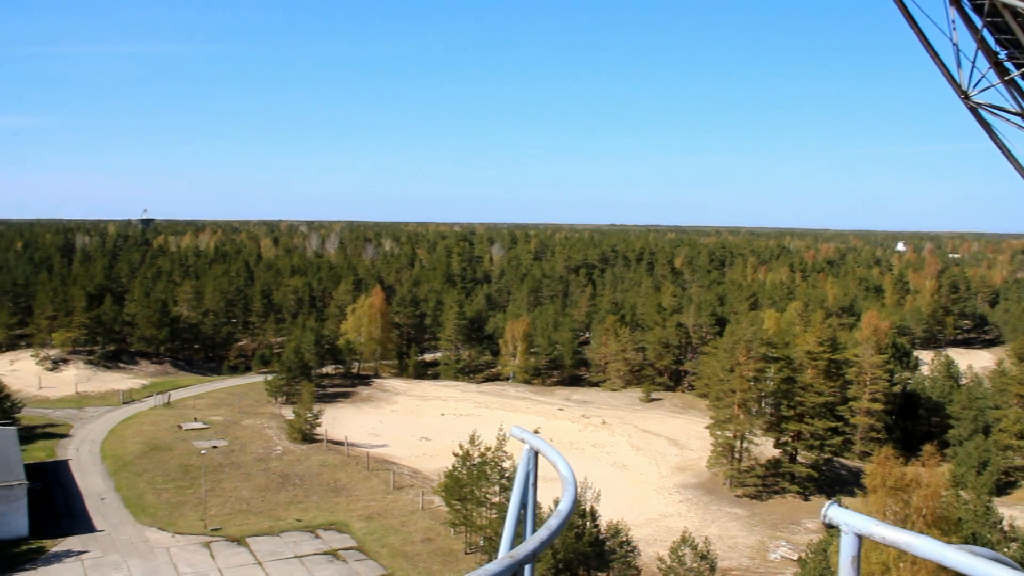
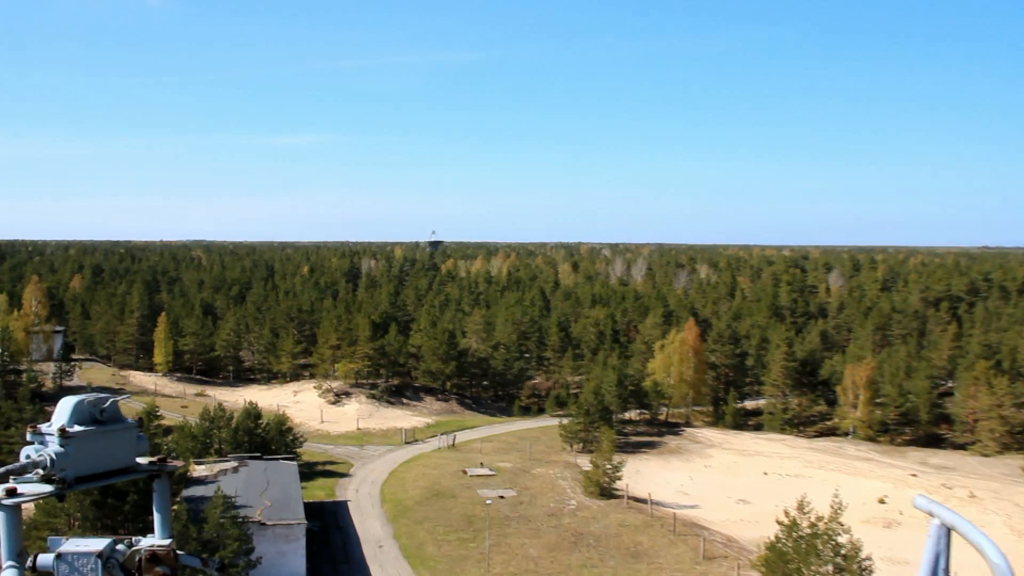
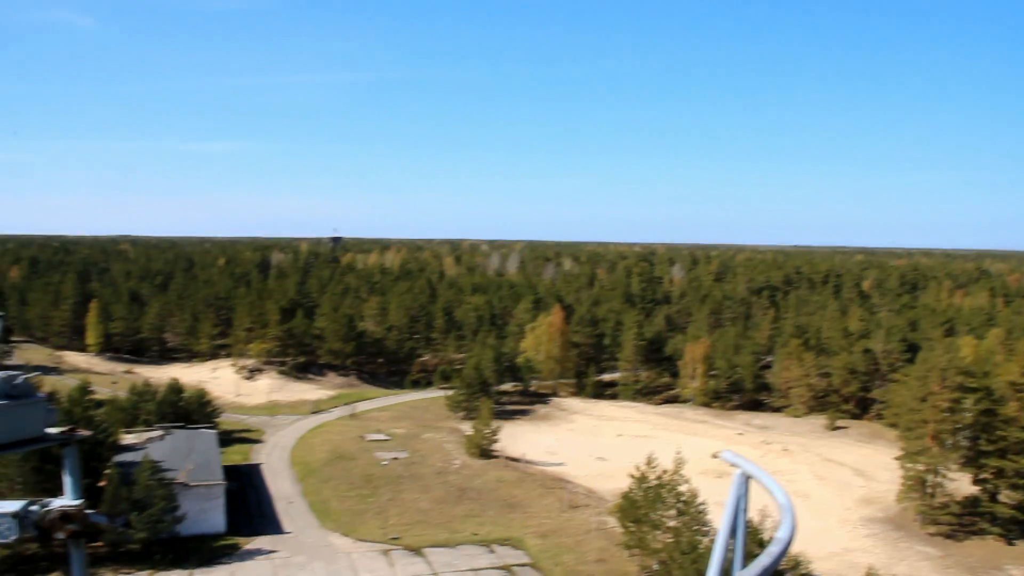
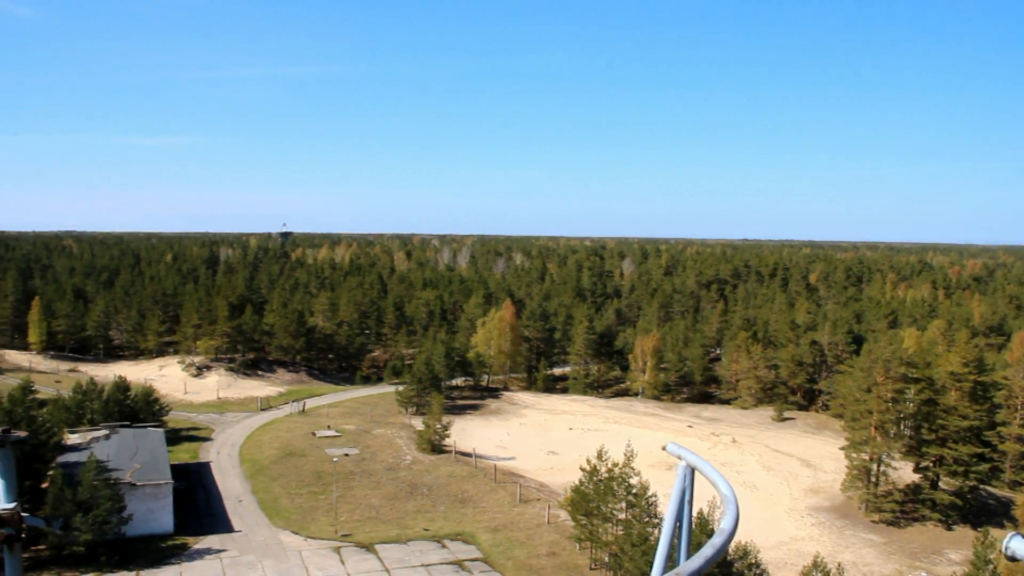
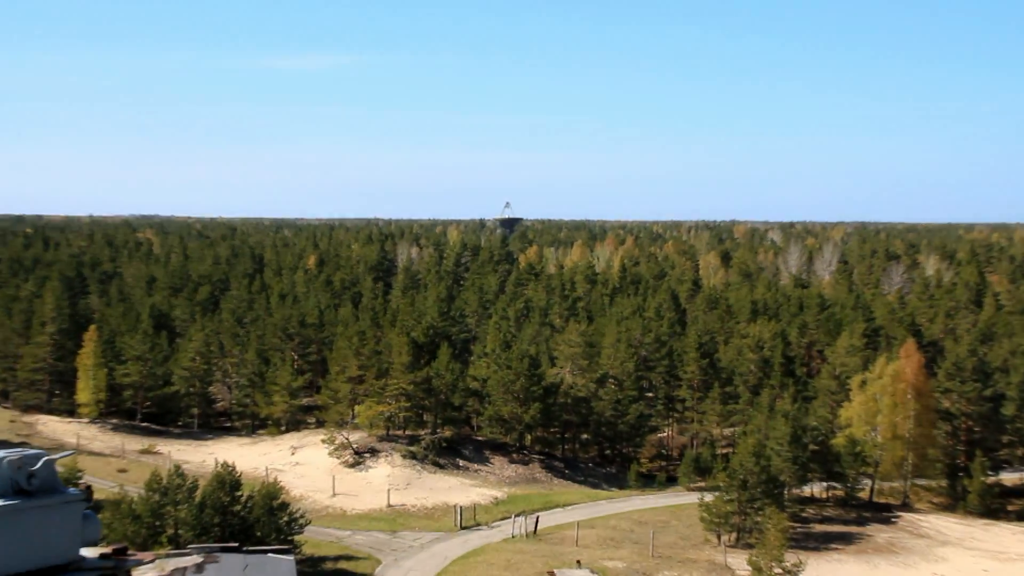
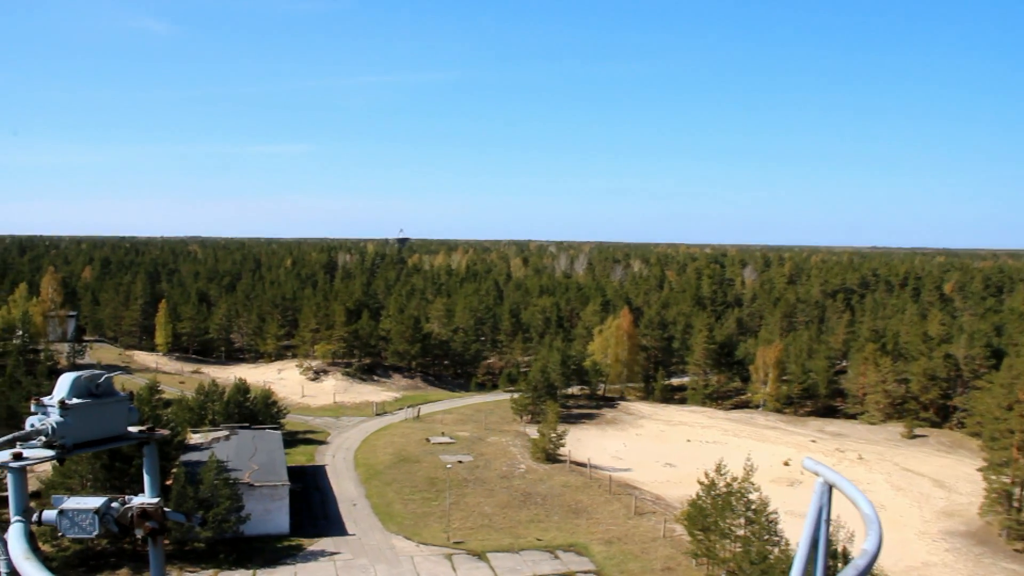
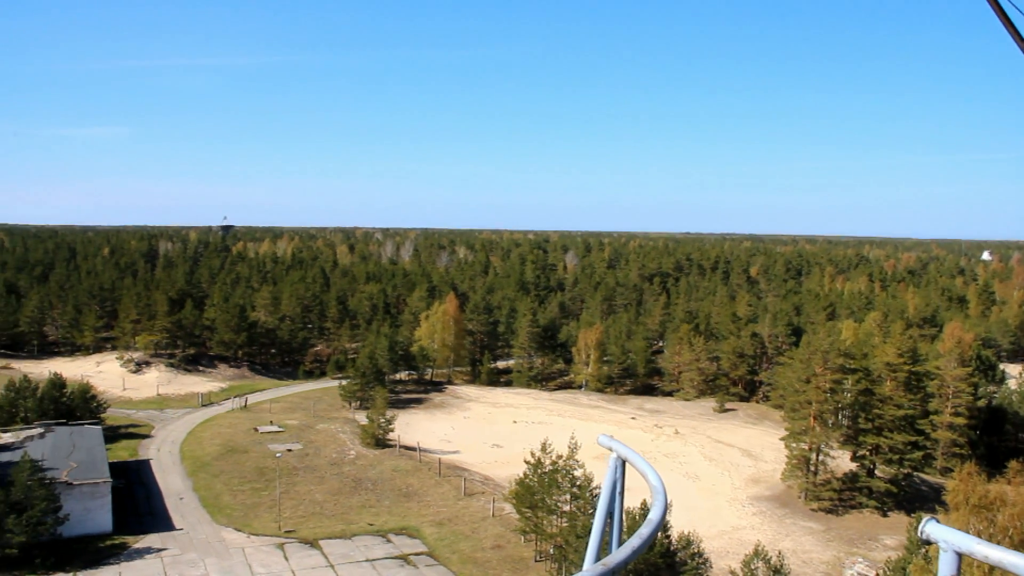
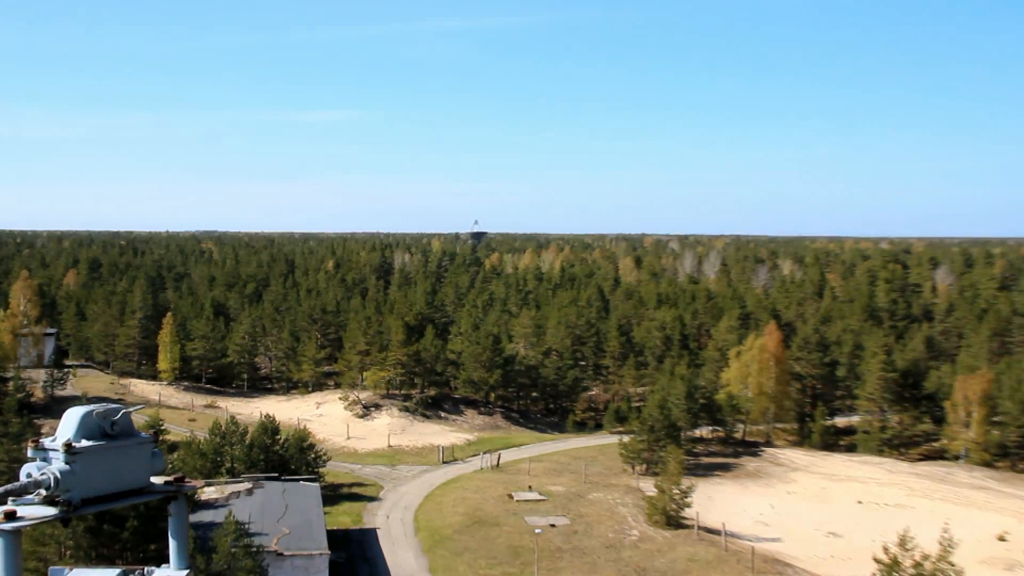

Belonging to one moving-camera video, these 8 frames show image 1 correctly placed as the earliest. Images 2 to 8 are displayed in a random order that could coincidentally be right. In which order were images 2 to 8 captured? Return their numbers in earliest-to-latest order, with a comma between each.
7, 4, 3, 6, 2, 8, 5
